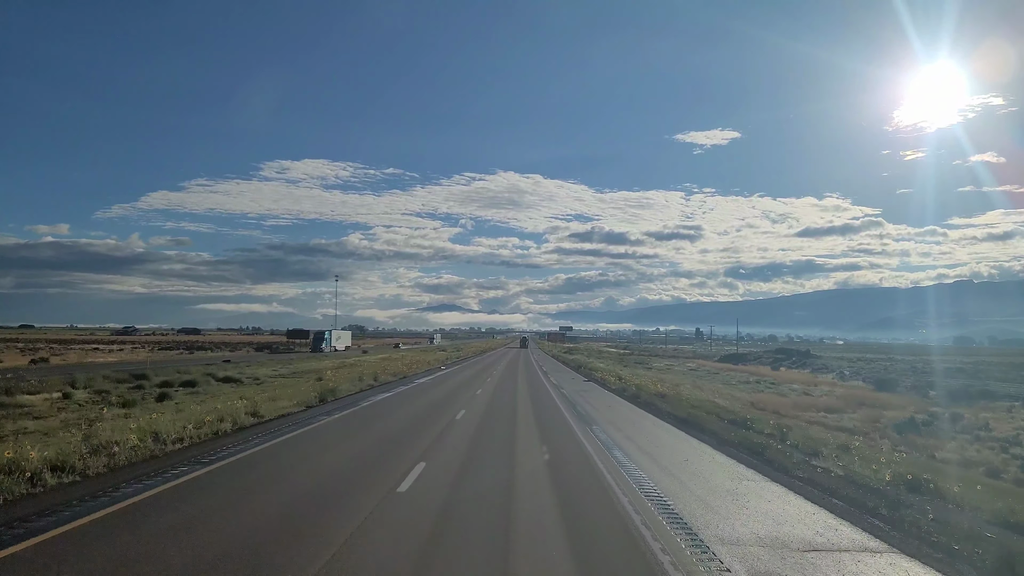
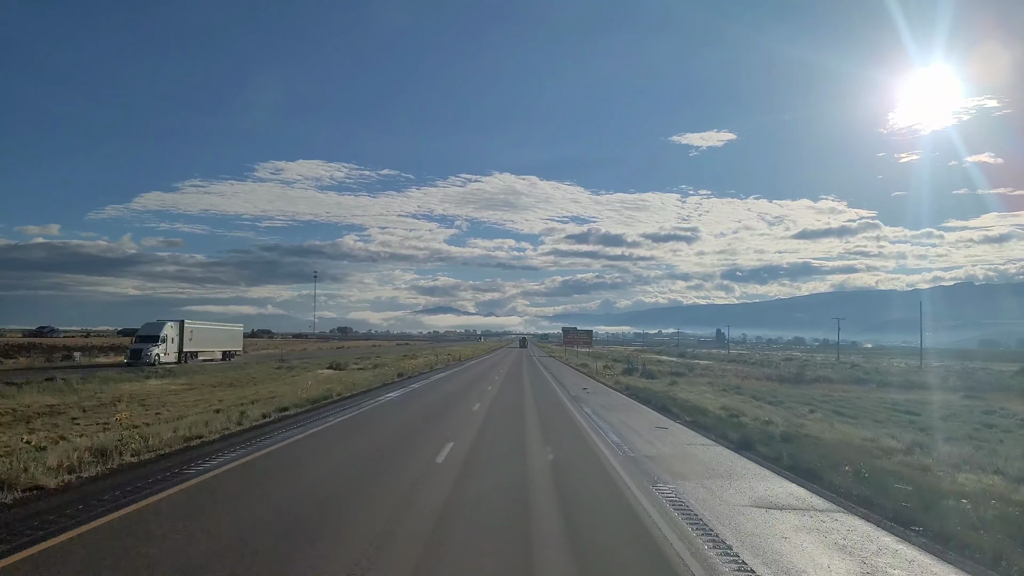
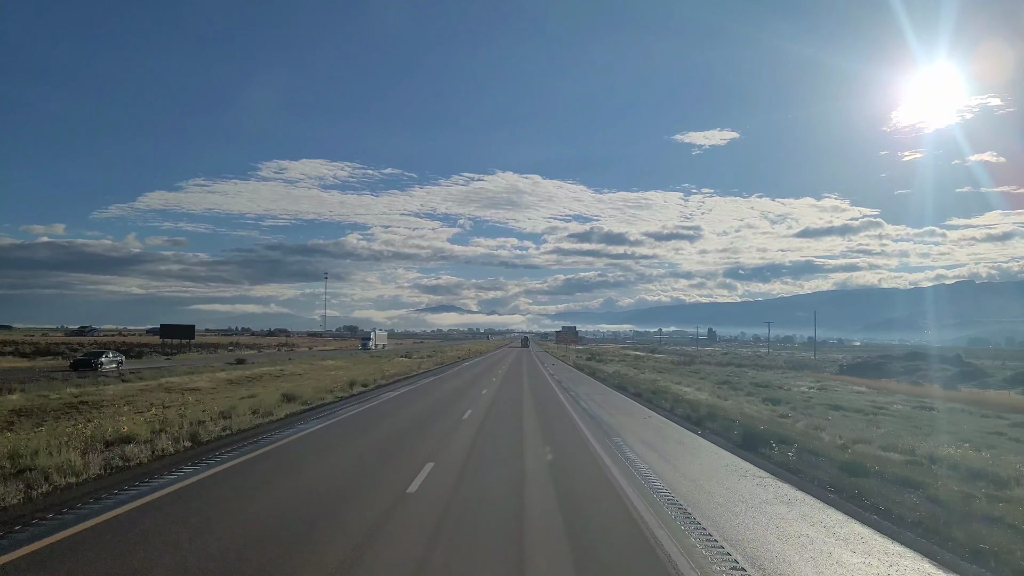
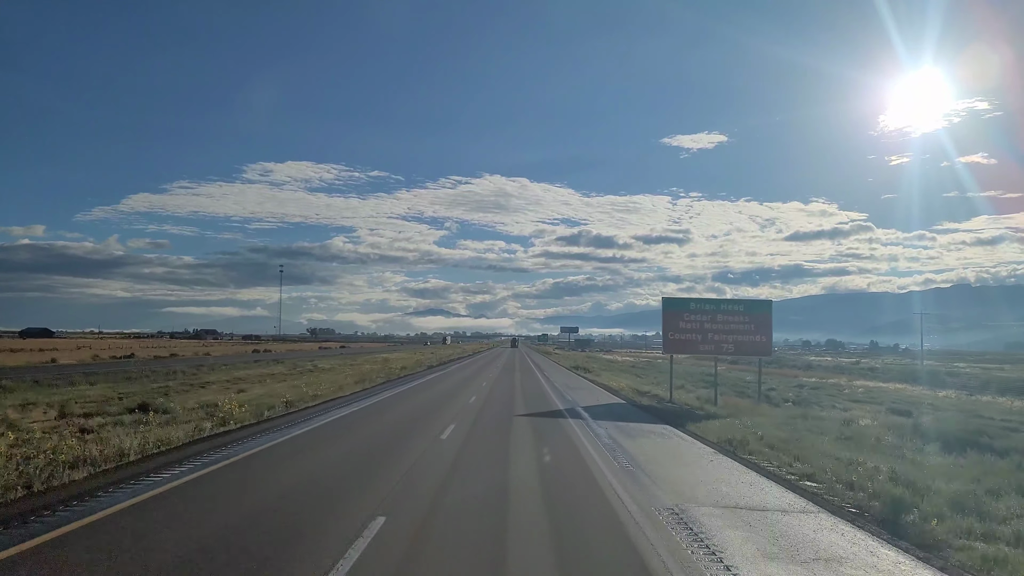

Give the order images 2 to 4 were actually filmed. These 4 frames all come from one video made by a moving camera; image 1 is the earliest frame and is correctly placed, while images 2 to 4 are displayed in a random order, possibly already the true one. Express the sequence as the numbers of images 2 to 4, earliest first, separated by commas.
3, 2, 4
